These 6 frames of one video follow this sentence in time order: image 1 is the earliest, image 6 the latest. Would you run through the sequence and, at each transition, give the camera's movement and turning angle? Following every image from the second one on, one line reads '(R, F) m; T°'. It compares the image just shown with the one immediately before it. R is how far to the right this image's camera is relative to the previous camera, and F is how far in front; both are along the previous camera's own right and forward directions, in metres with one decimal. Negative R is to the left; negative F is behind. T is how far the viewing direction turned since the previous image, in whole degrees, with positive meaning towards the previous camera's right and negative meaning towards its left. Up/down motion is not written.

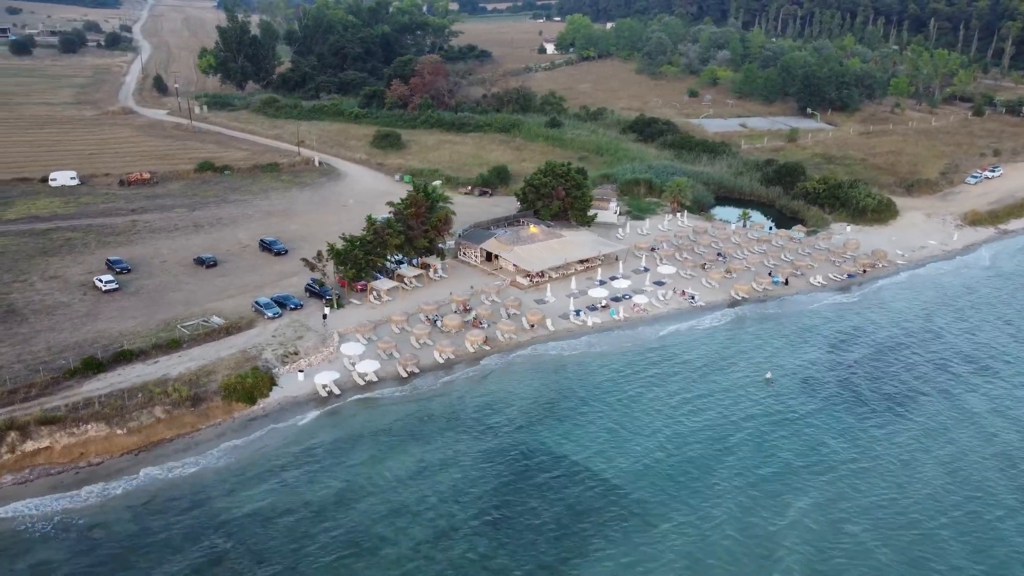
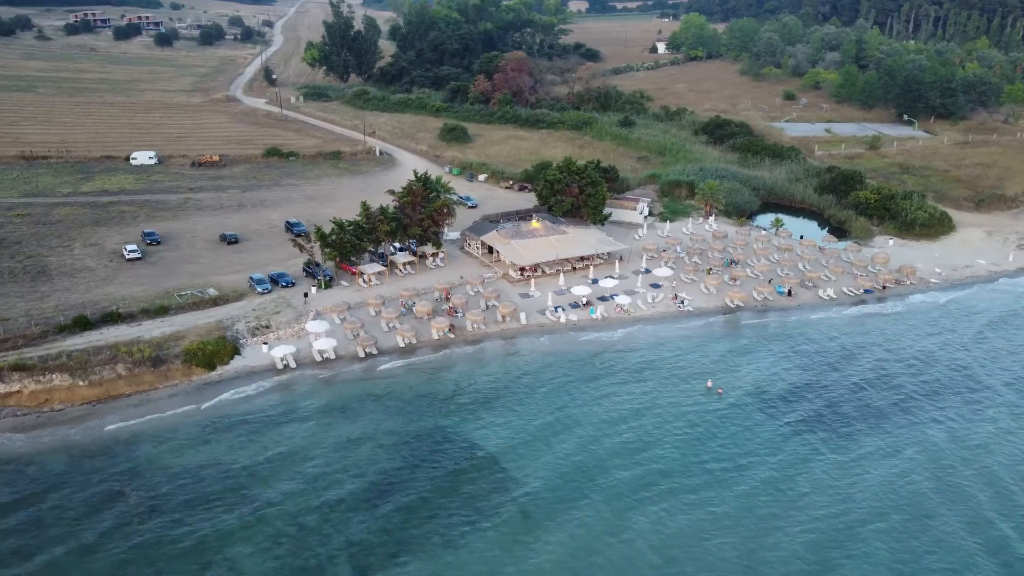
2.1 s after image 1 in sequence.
(+10.7, +0.4) m; -9°
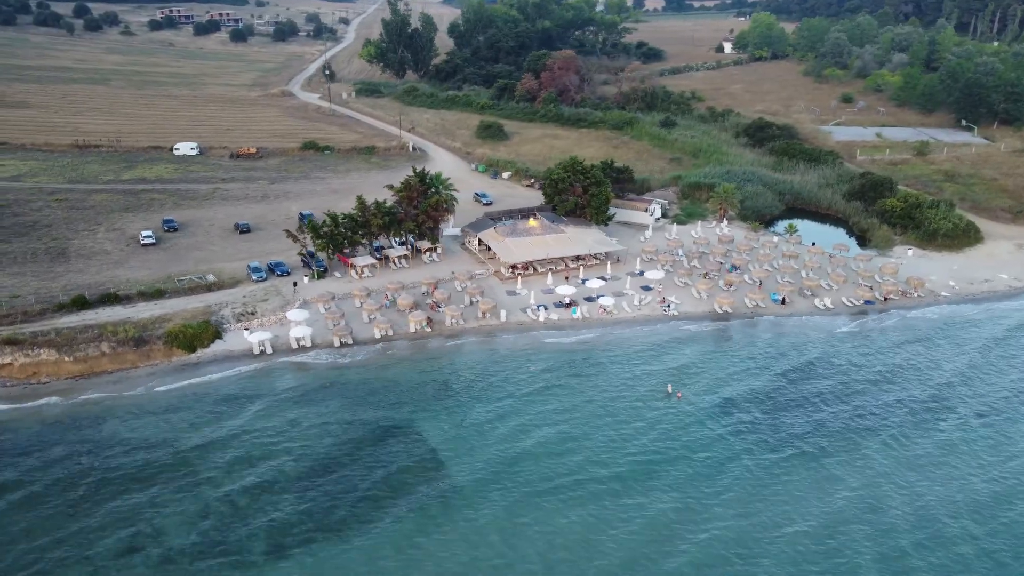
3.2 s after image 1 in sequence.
(+6.7, 0.0) m; -6°
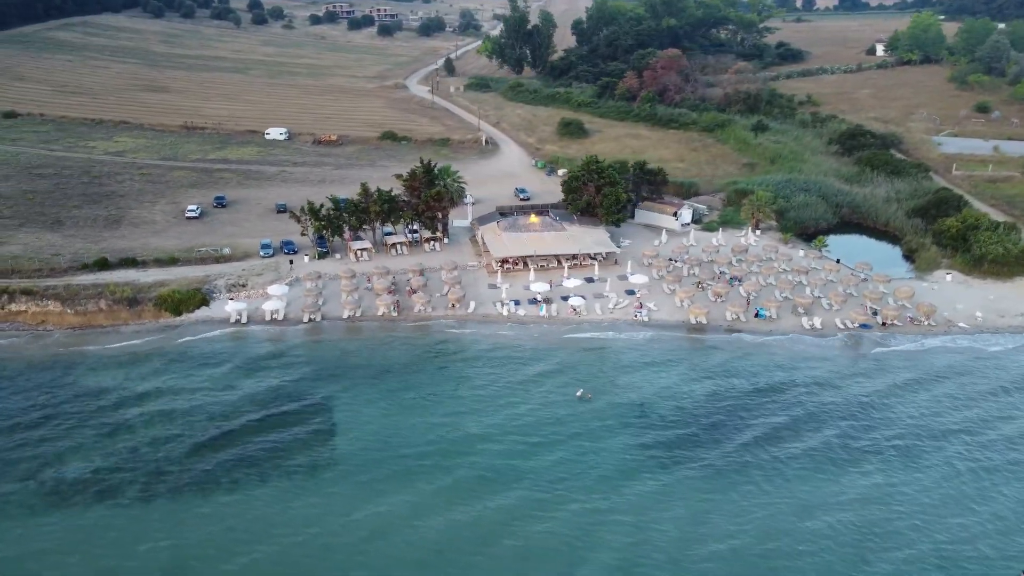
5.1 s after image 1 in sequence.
(+13.4, +0.7) m; -12°
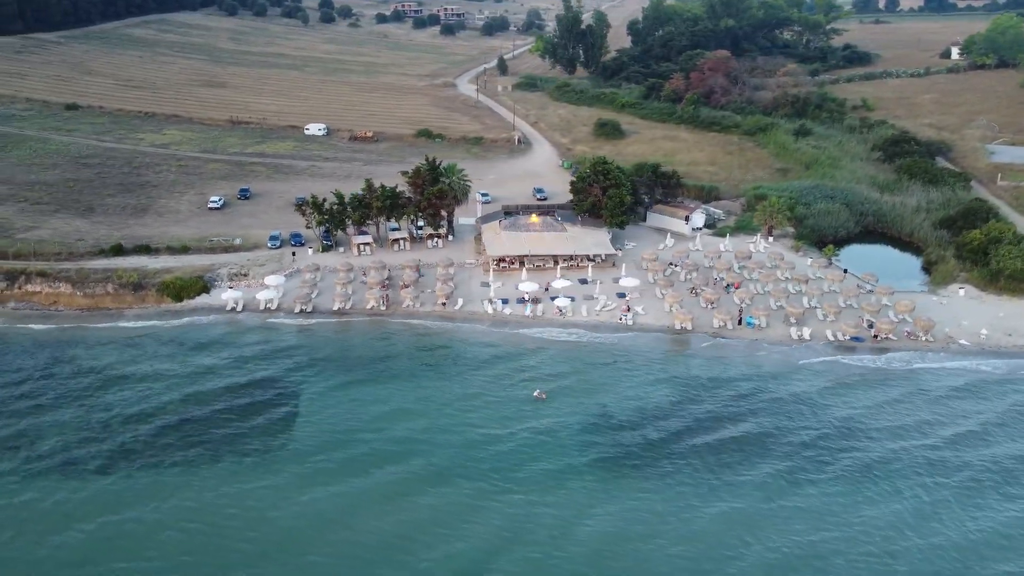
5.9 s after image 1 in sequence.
(+6.0, 0.0) m; -5°
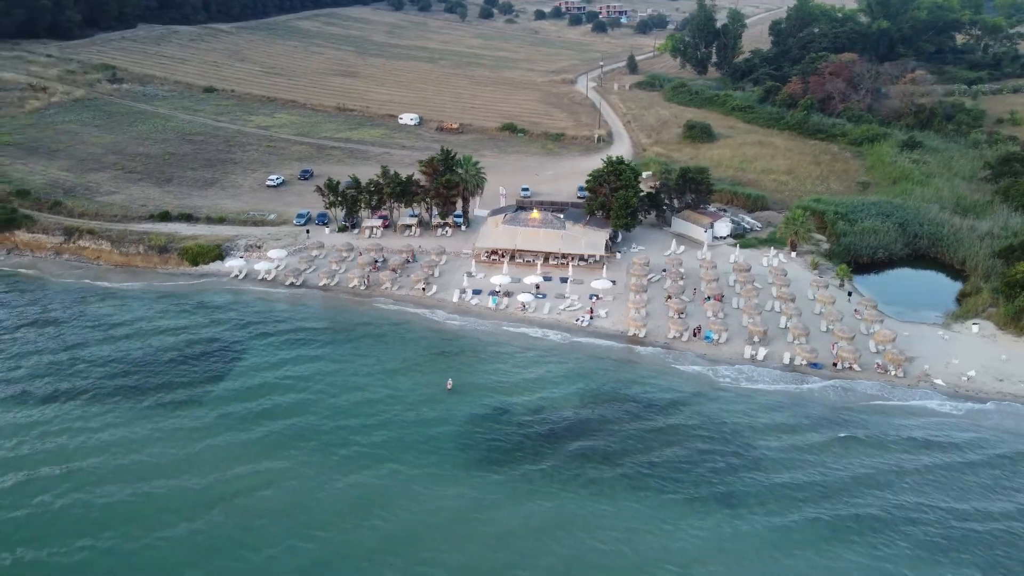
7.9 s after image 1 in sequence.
(+14.8, +0.9) m; -13°
